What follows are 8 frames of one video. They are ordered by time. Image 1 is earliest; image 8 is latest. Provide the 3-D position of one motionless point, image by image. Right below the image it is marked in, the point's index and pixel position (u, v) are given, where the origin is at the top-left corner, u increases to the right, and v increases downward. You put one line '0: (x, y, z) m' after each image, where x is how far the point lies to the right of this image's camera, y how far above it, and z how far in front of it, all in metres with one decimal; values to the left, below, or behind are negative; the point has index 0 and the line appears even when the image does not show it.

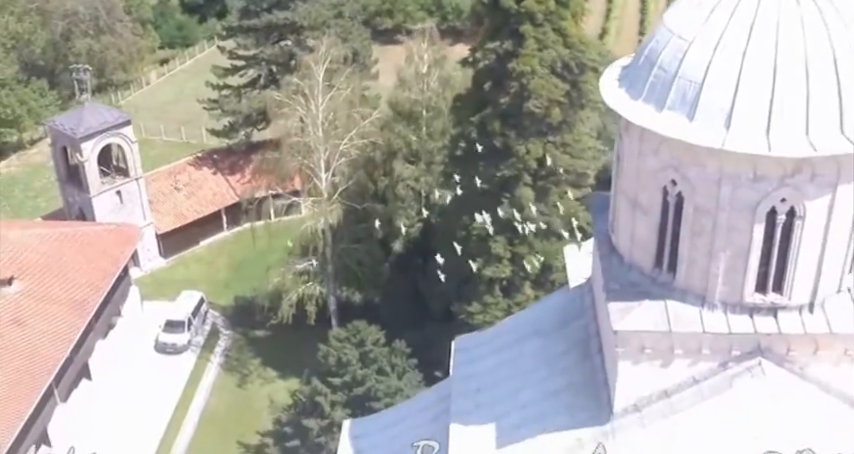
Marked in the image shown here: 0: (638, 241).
0: (+2.9, -0.2, +13.1) m
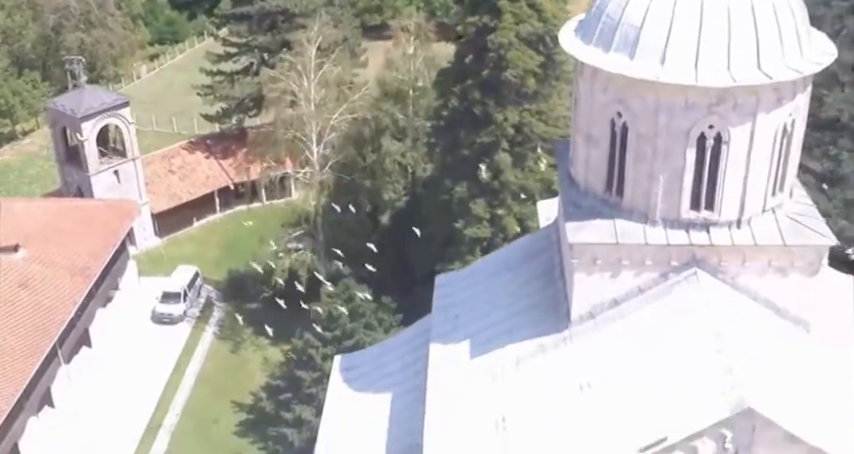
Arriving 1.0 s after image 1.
0: (+2.6, +0.9, +15.1) m
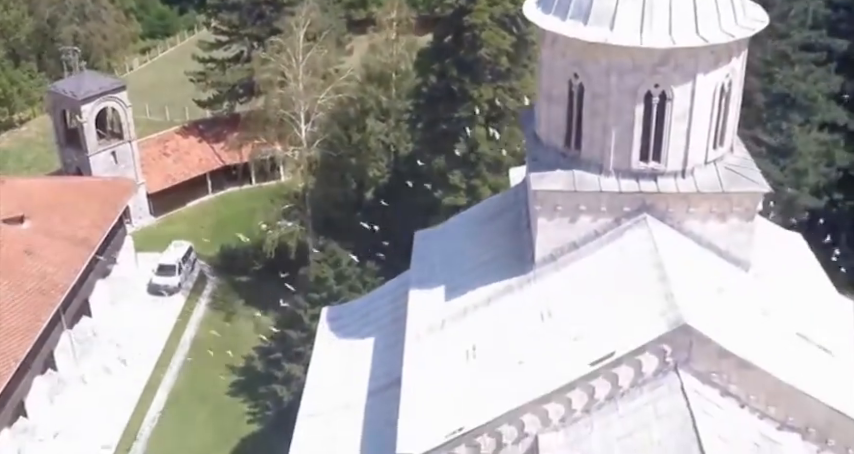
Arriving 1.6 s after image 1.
0: (+2.2, +1.8, +16.8) m
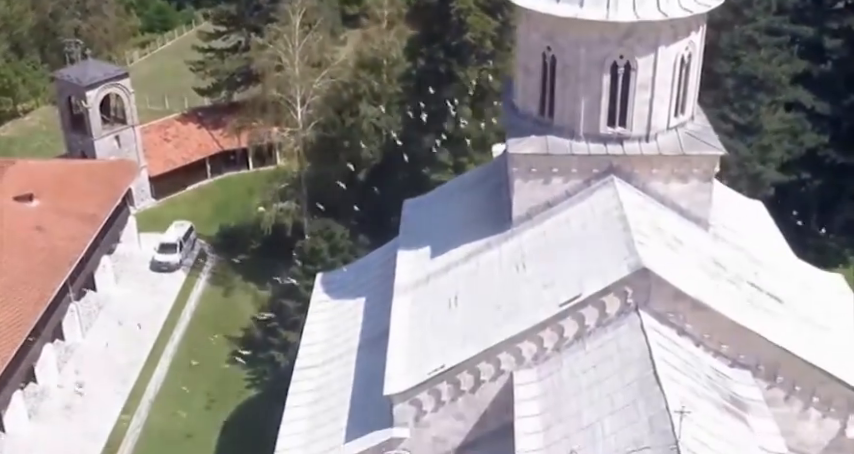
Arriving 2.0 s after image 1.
0: (+2.0, +2.5, +18.4) m
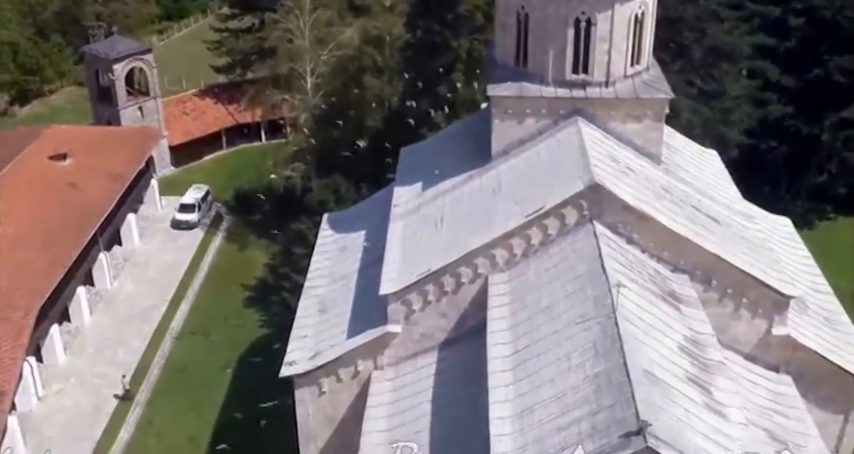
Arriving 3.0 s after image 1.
0: (+1.8, +4.0, +21.4) m
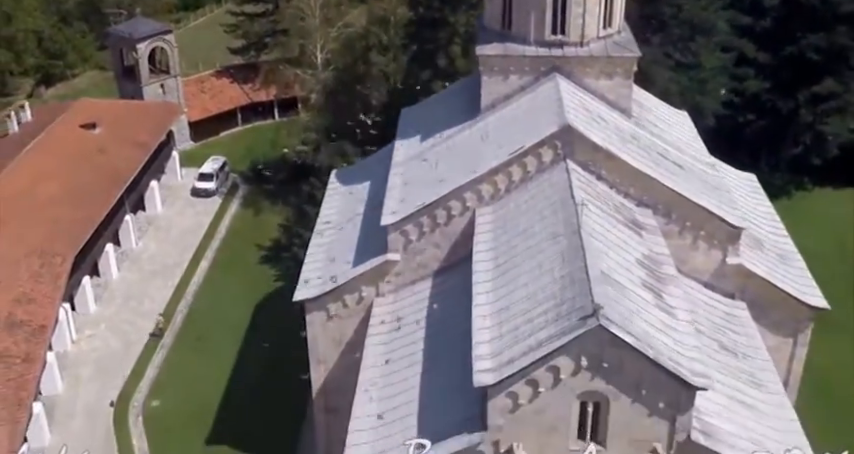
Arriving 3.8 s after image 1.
0: (+1.7, +5.4, +24.1) m
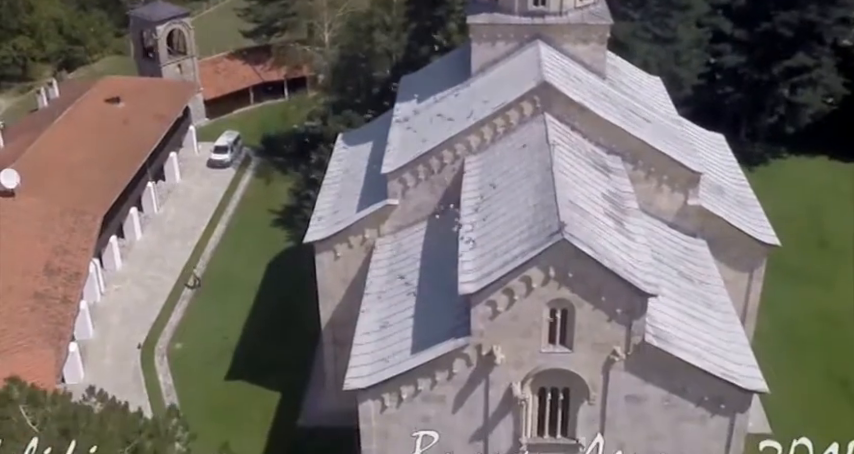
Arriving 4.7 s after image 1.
0: (+1.6, +6.7, +26.9) m
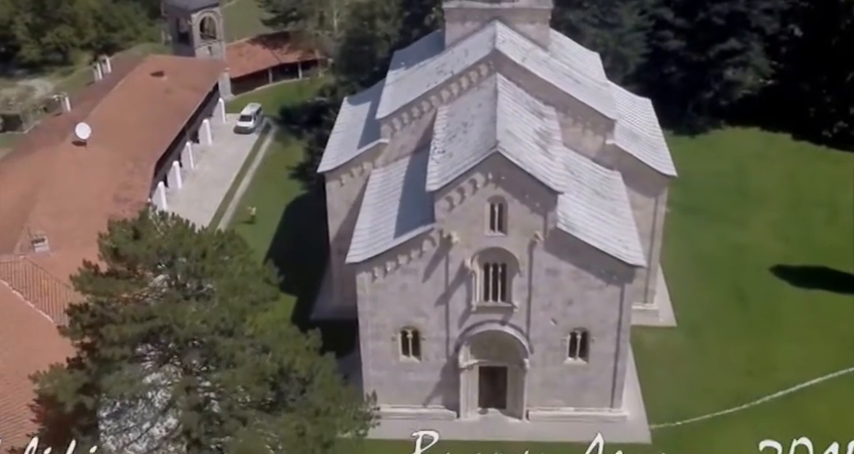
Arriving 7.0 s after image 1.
0: (+1.0, +9.1, +35.1) m
